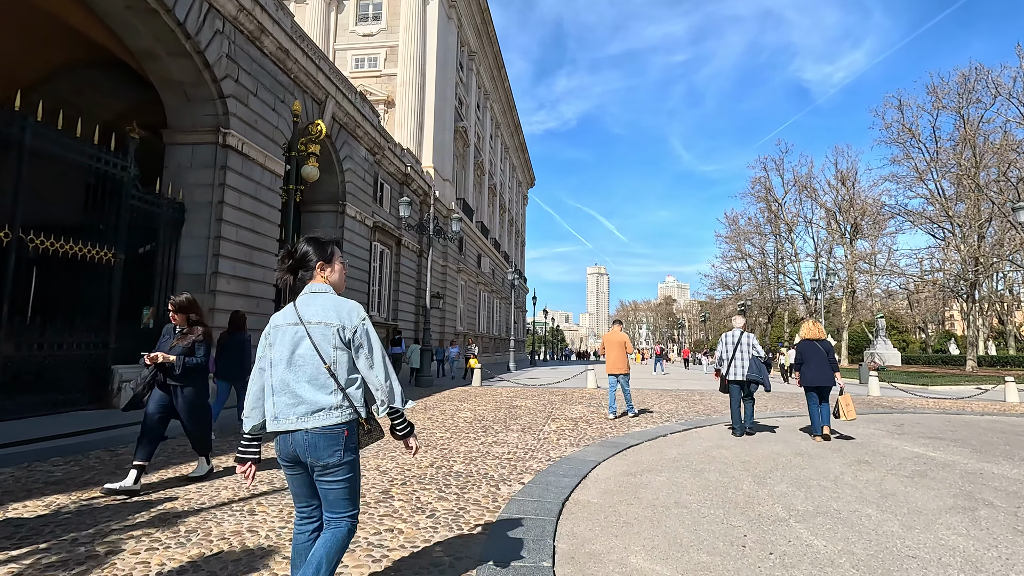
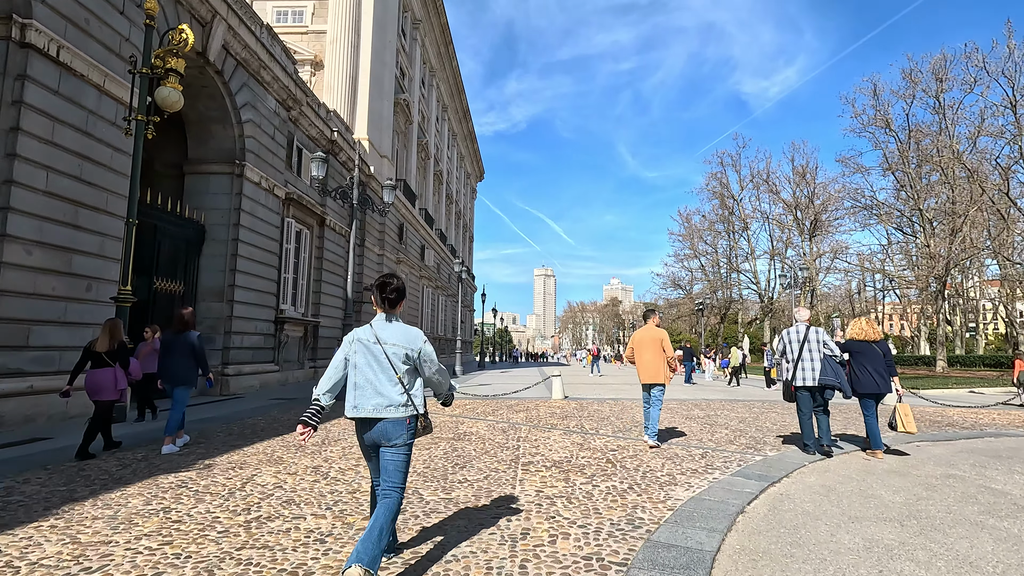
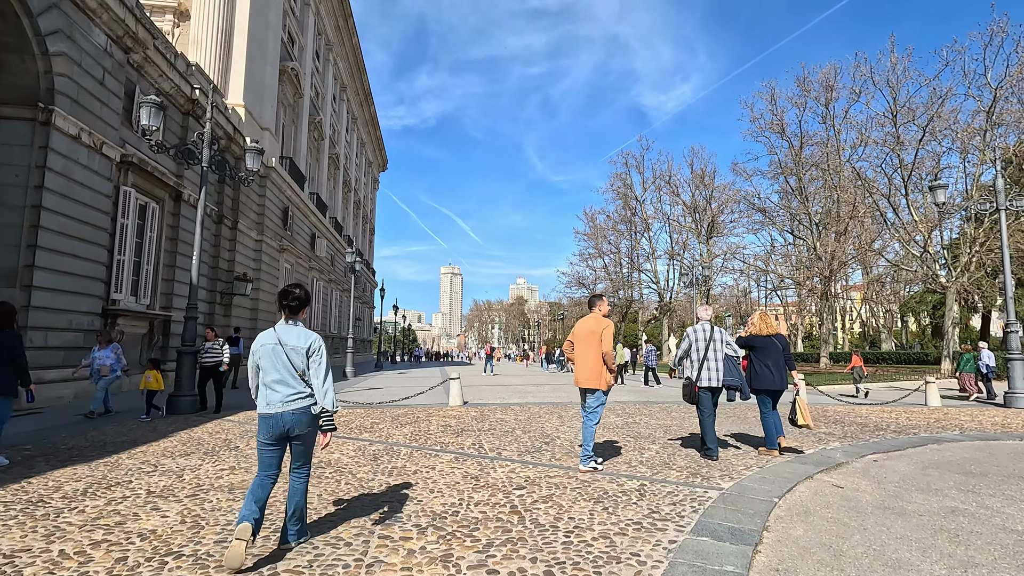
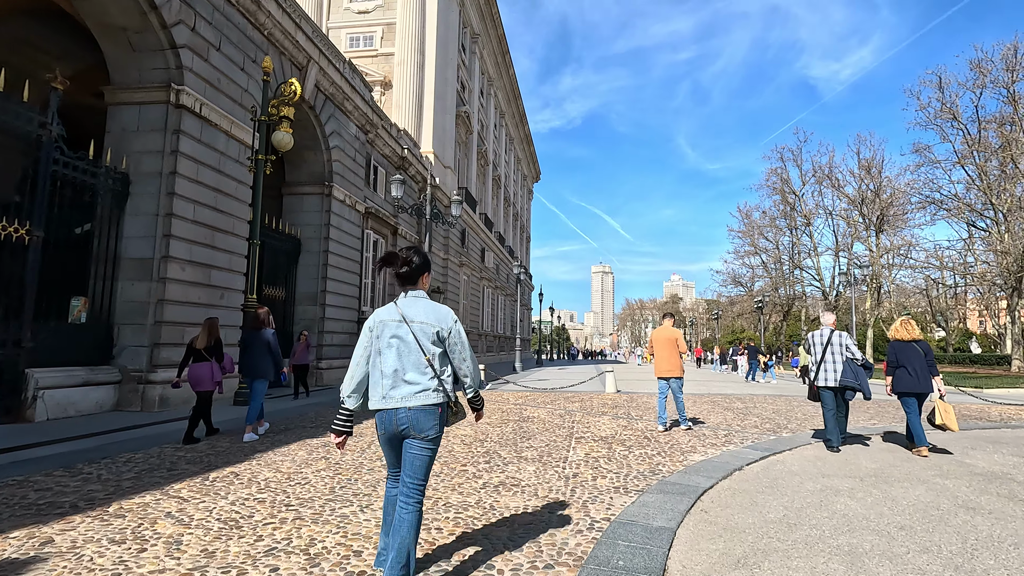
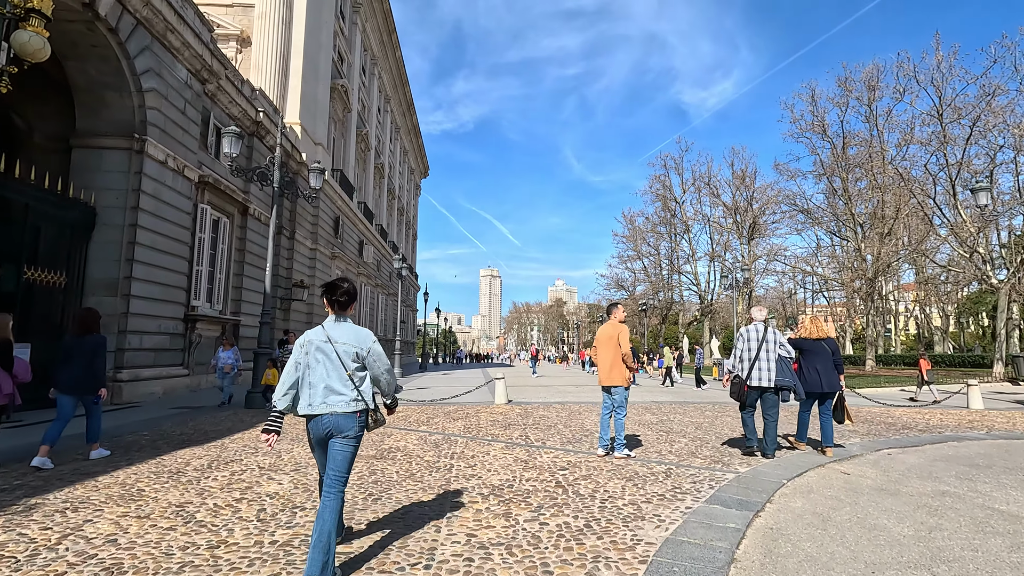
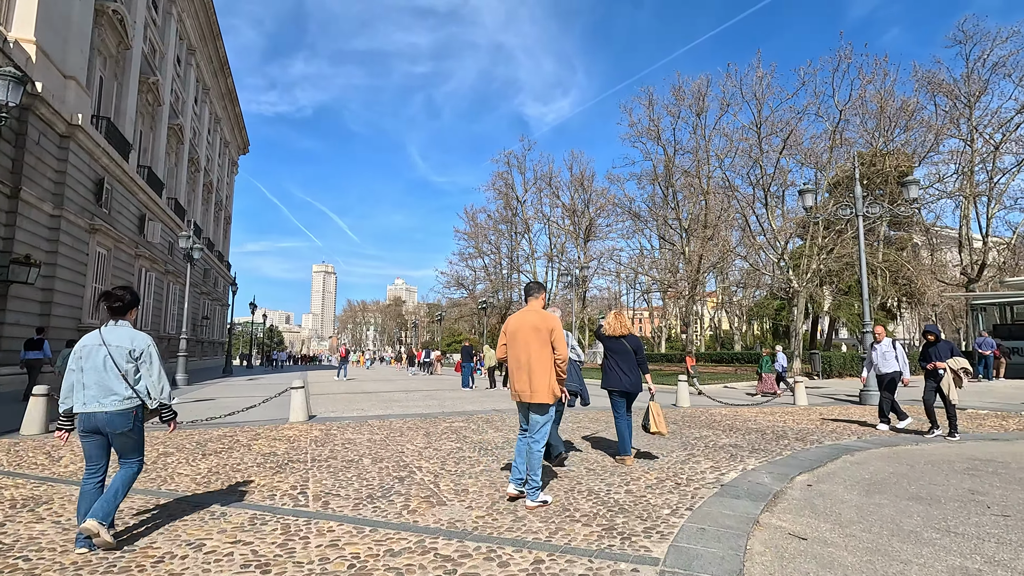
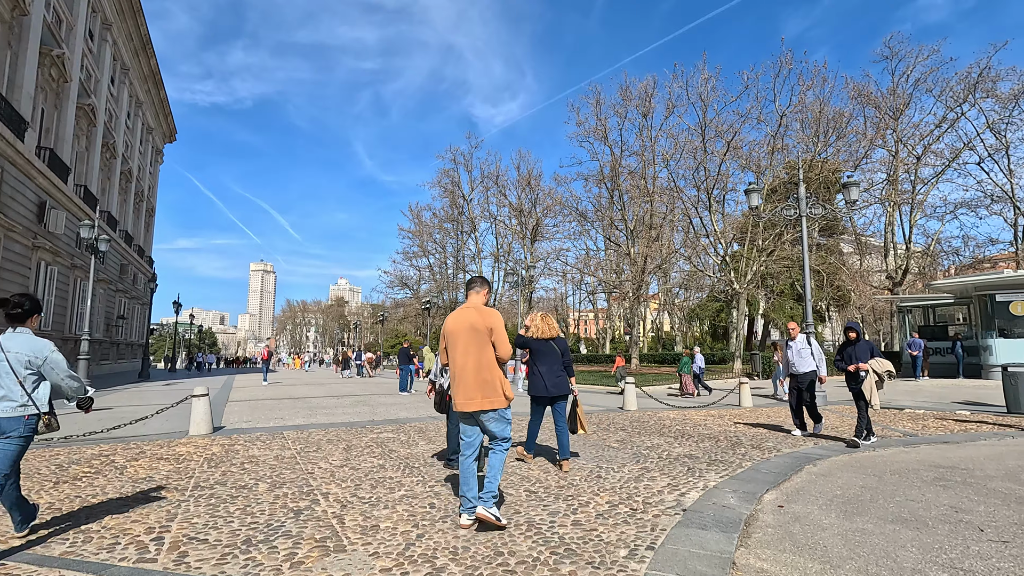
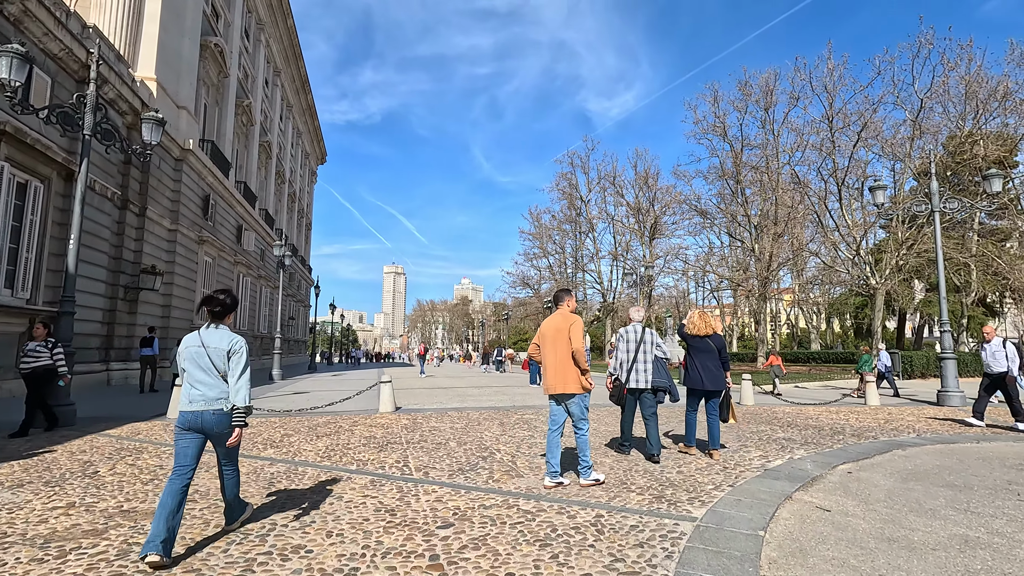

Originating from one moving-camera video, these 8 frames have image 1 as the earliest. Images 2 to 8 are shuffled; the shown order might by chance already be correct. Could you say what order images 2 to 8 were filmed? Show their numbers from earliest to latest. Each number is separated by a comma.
4, 2, 5, 3, 8, 6, 7
